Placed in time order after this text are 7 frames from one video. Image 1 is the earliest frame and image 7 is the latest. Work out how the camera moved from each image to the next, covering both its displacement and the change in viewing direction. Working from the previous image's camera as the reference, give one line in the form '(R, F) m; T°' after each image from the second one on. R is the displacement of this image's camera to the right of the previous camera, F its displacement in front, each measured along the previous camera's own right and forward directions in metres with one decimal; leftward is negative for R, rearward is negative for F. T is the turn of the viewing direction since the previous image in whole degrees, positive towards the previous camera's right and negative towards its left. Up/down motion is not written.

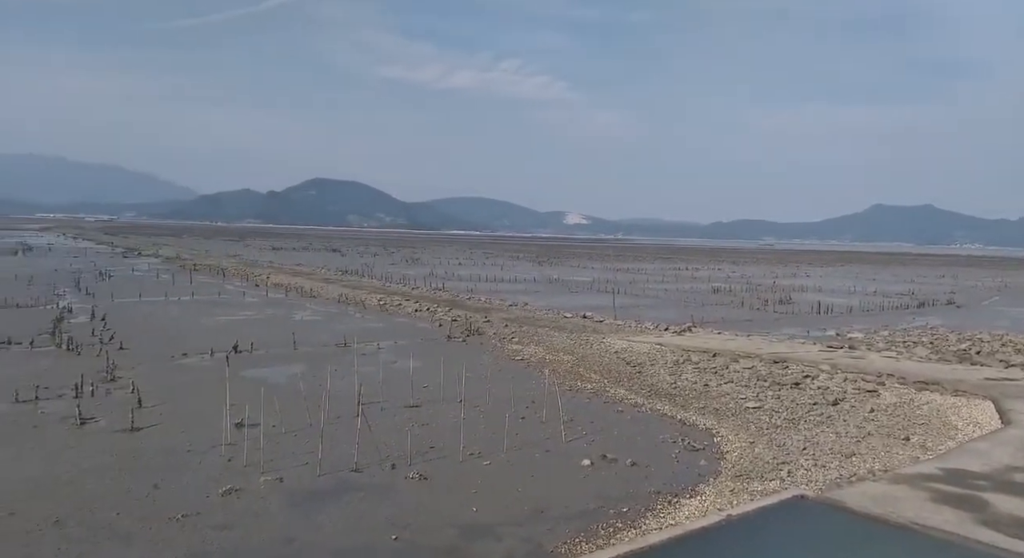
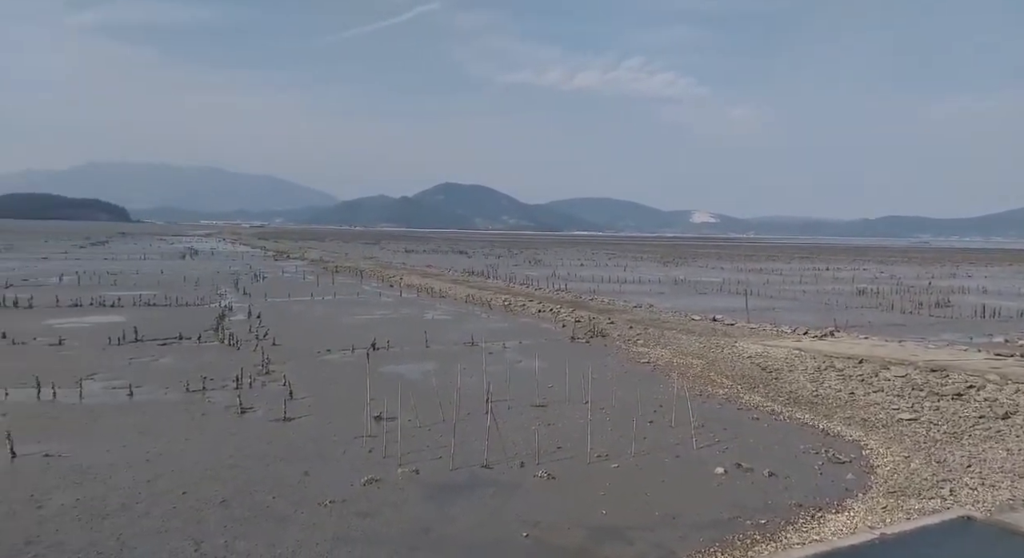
(-0.2, -0.2) m; -8°
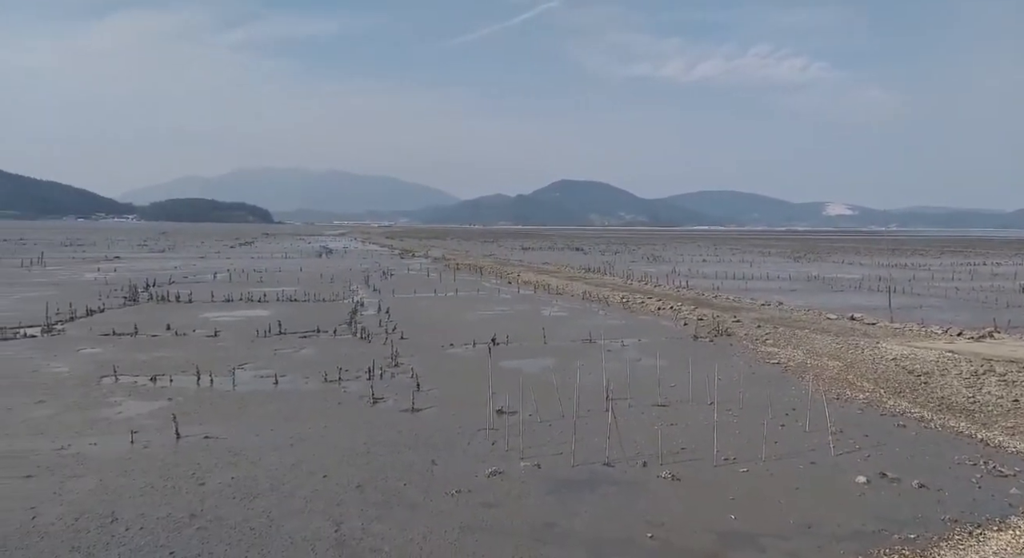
(-0.2, 0.0) m; -7°
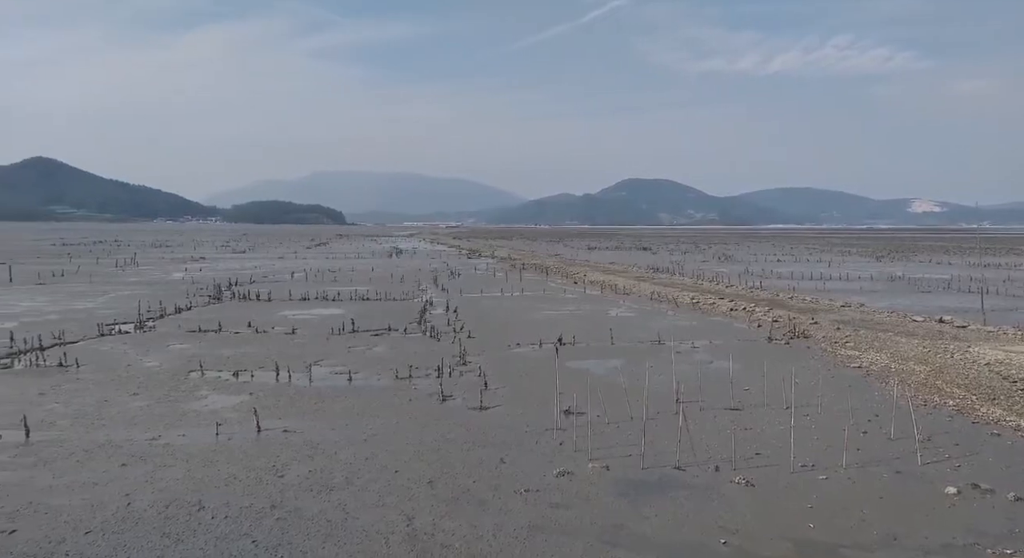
(0.0, -0.1) m; -4°
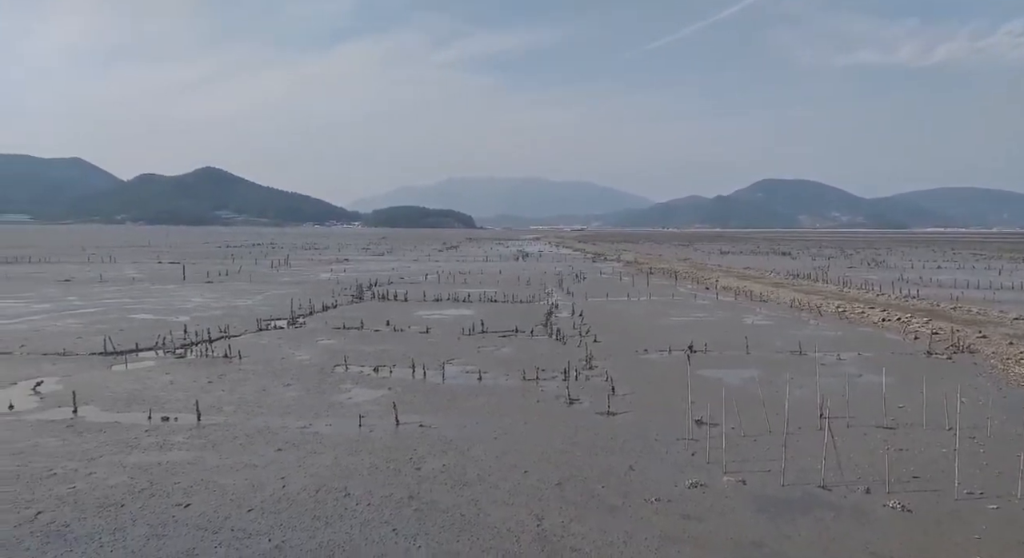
(-0.2, +0.1) m; -8°
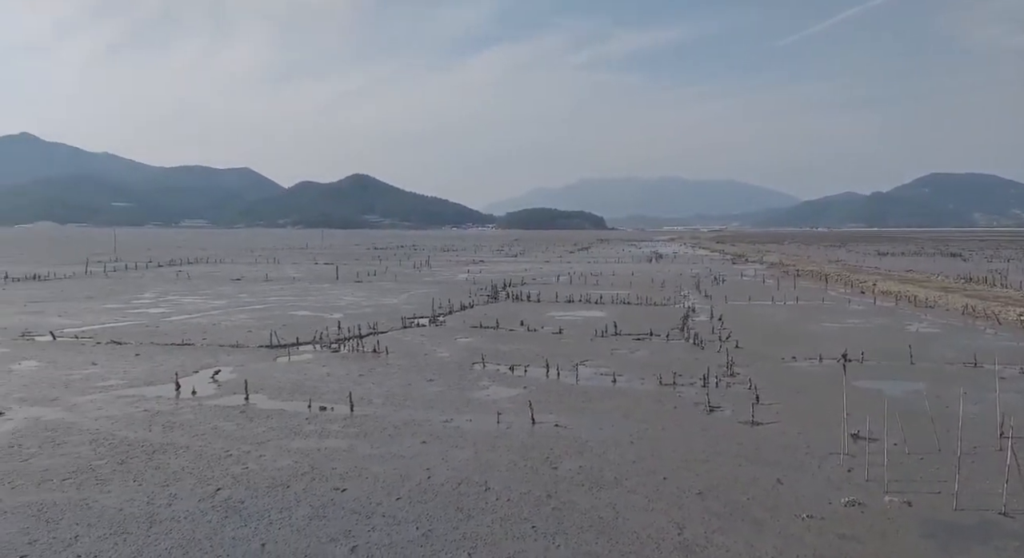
(-0.2, +0.4) m; -8°
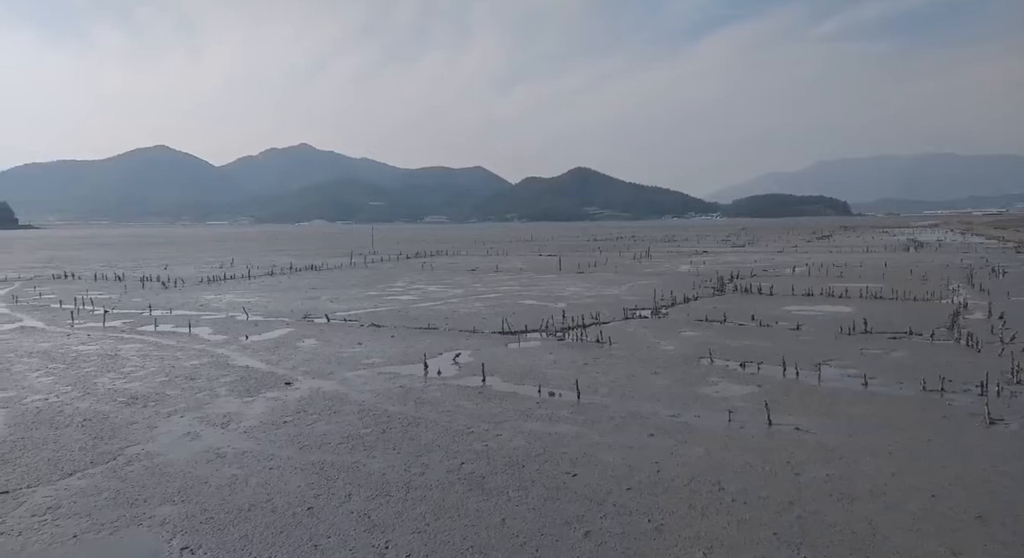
(-0.3, +0.8) m; -14°
